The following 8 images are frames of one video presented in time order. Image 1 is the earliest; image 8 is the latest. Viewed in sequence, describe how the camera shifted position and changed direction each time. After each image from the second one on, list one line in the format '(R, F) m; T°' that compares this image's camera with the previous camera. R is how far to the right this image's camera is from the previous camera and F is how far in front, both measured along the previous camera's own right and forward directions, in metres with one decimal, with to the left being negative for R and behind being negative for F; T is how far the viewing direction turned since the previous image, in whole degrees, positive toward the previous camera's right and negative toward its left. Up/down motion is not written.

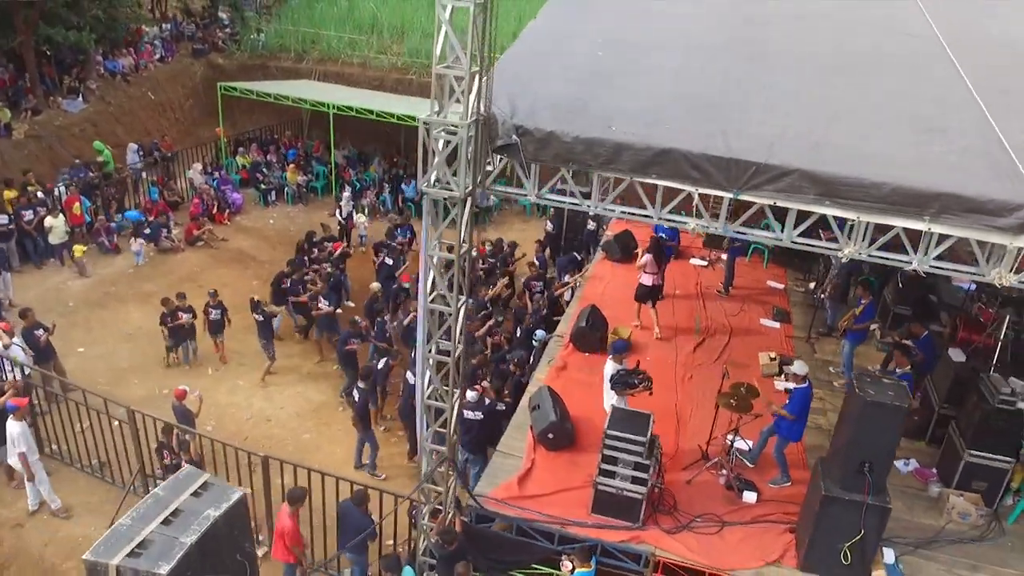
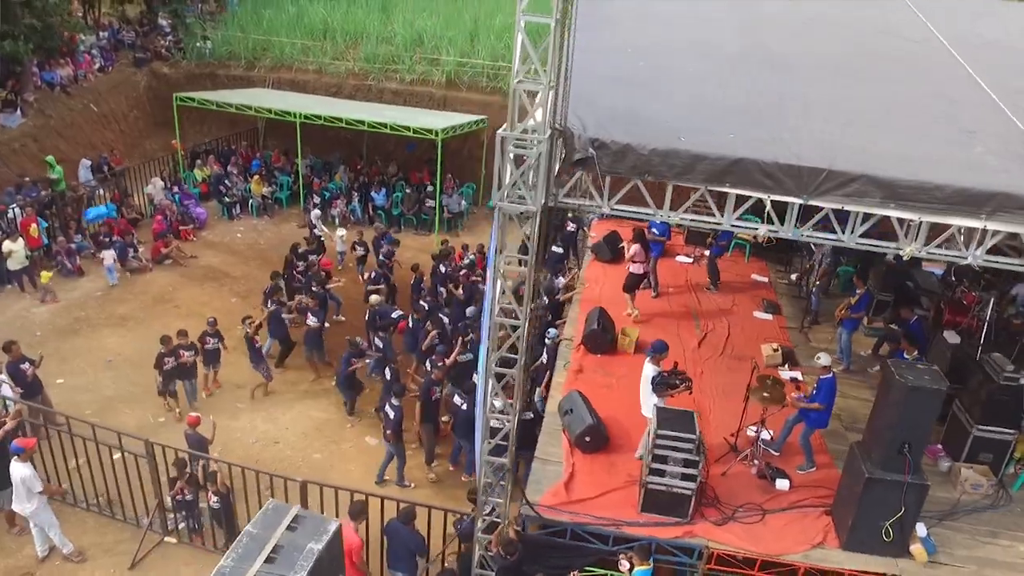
(-1.0, 0.0) m; +5°
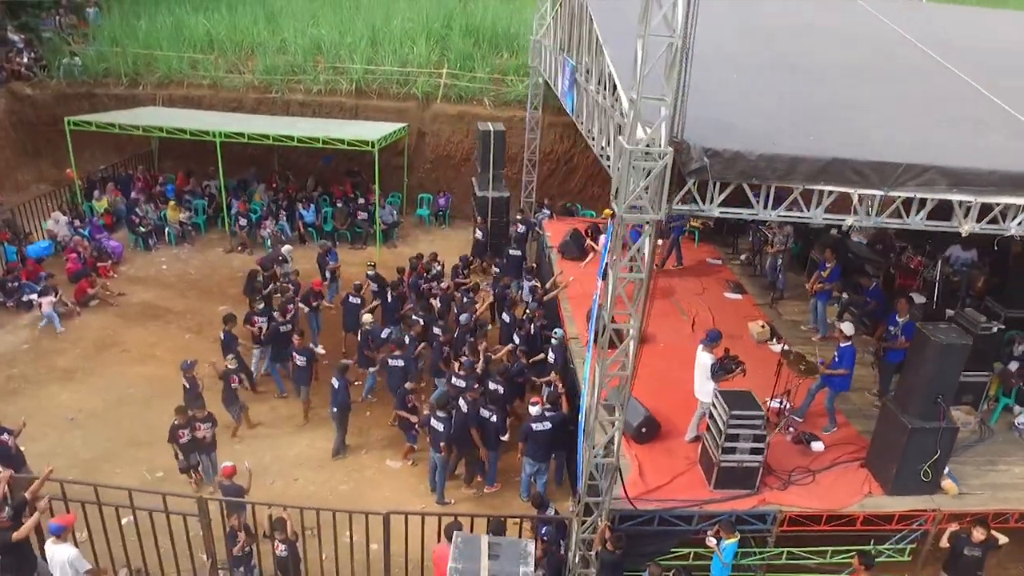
(-2.1, 0.0) m; +12°
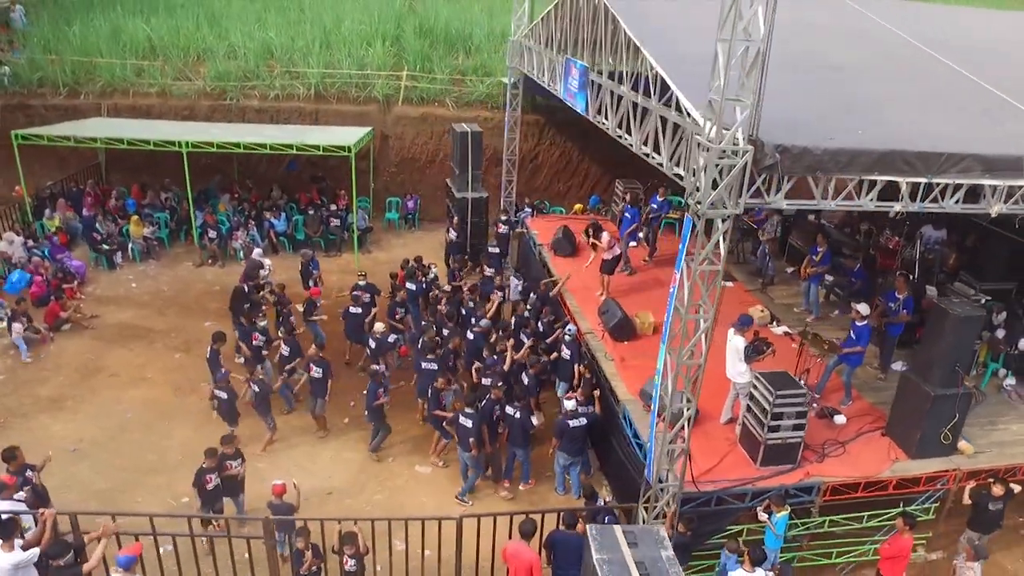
(-1.4, -0.1) m; +7°
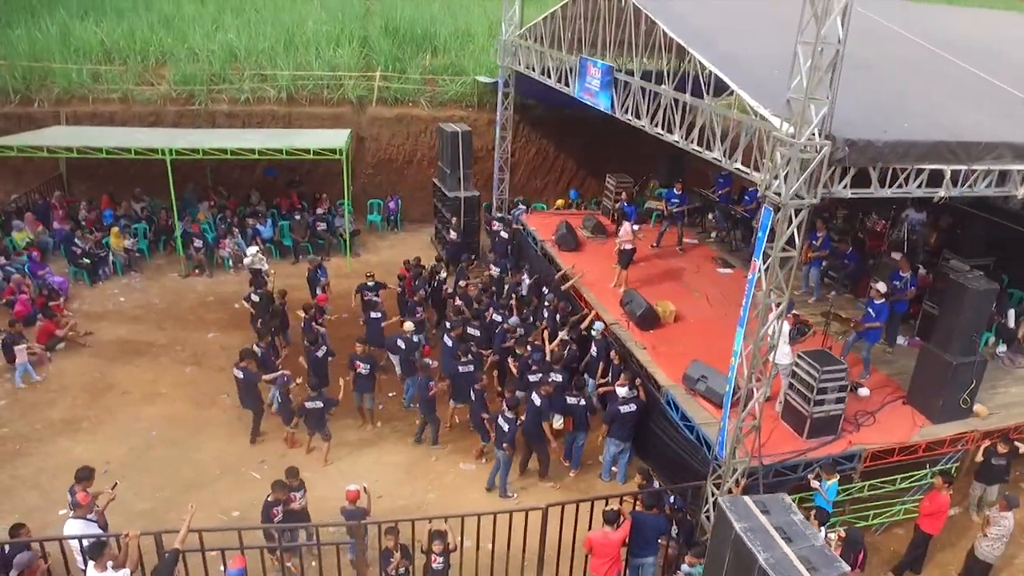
(-1.5, -0.1) m; +6°
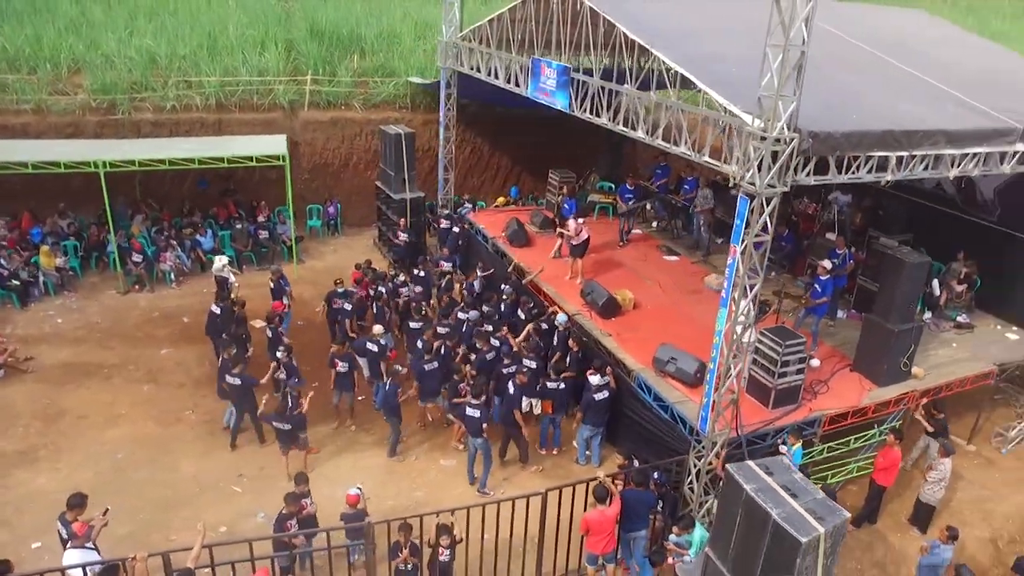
(-0.8, -0.2) m; +7°
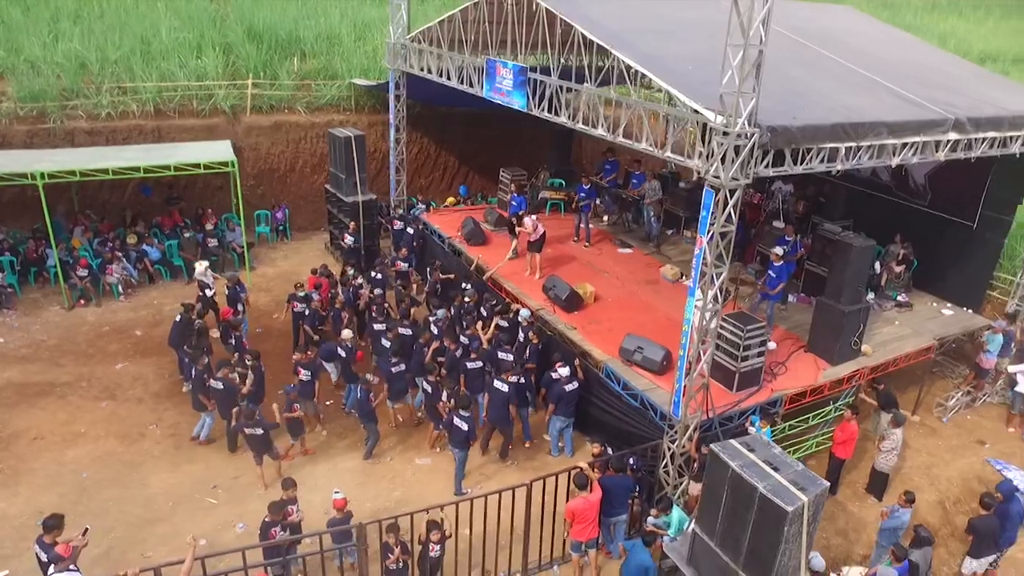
(-0.4, -0.1) m; +5°
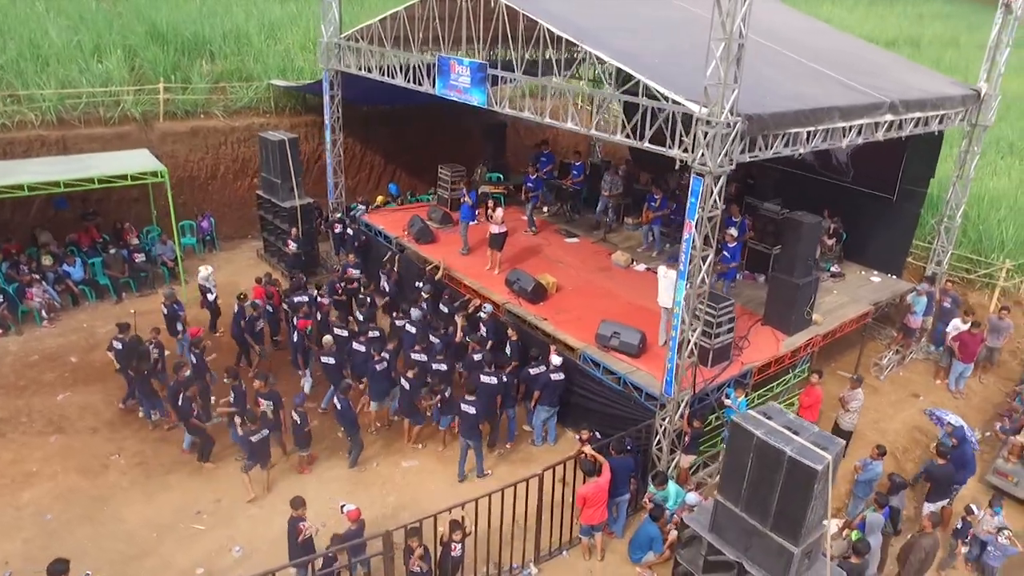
(-1.2, 0.0) m; +8°
